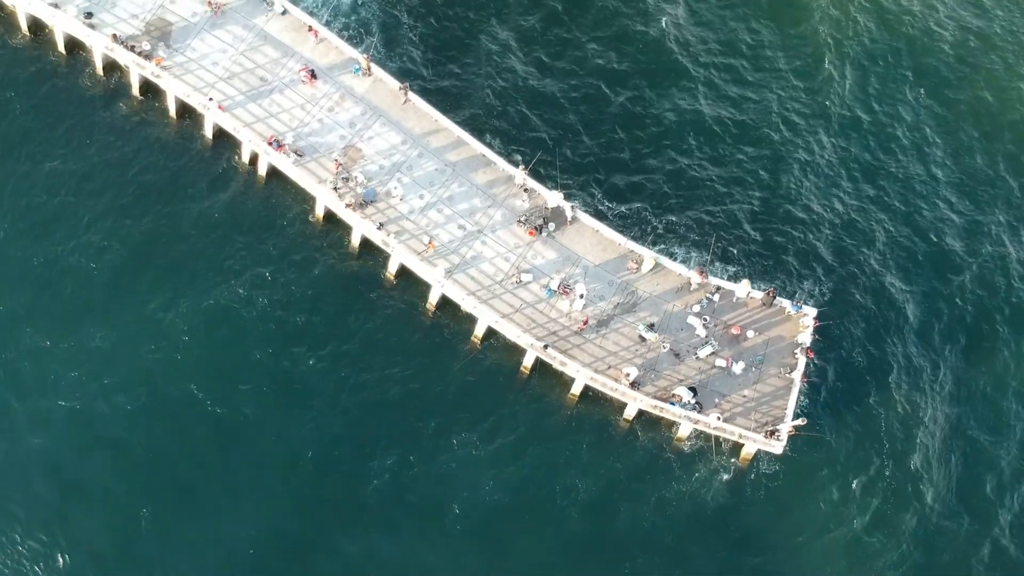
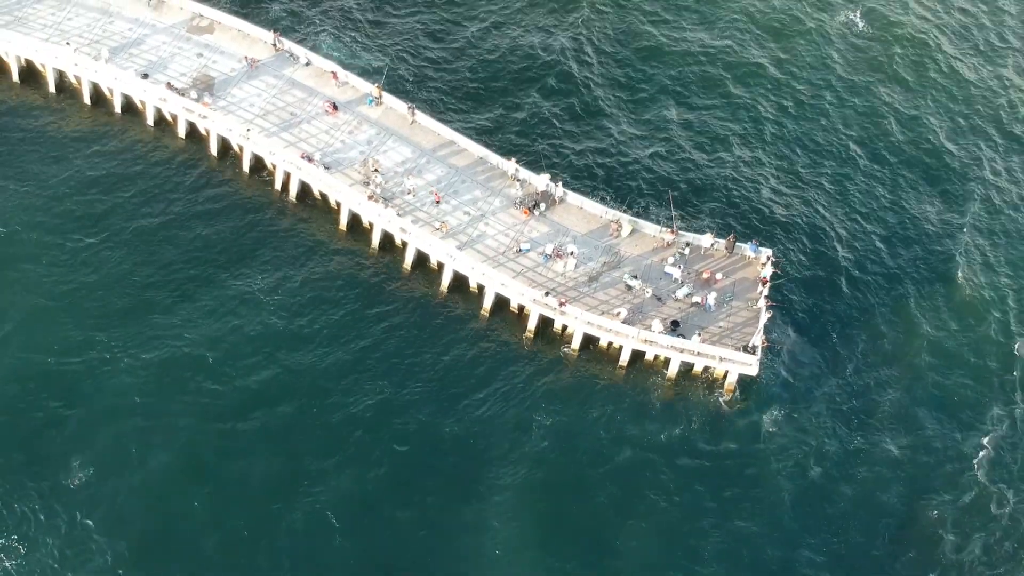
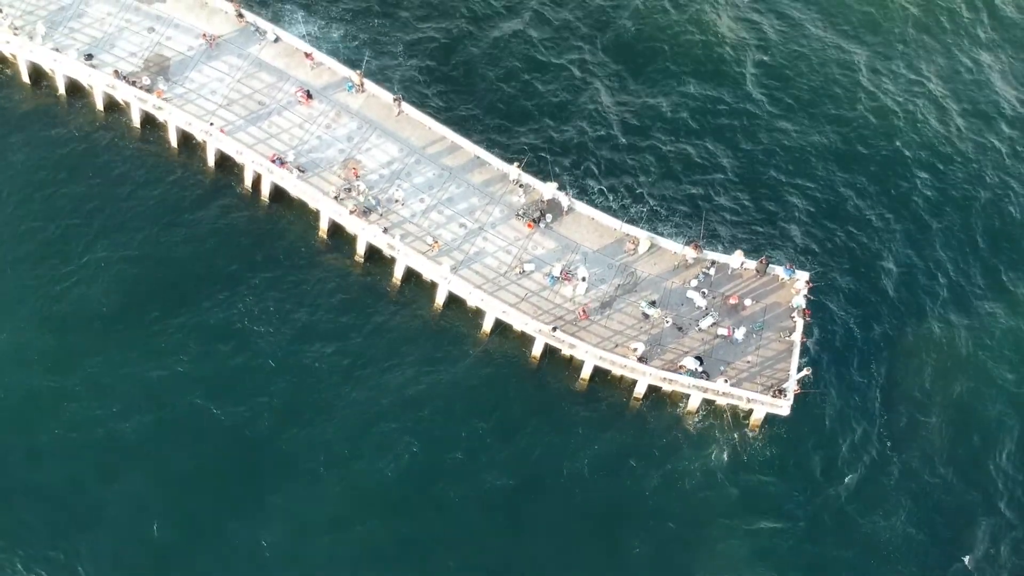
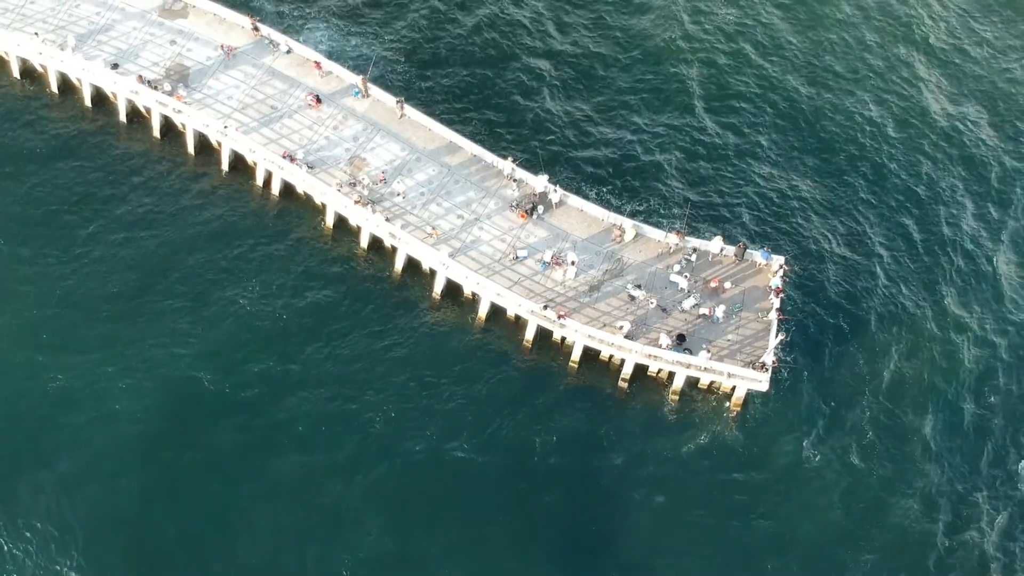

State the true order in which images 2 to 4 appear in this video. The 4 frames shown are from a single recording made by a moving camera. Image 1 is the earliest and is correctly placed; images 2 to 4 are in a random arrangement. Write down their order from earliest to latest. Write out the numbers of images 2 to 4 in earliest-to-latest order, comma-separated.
3, 4, 2
